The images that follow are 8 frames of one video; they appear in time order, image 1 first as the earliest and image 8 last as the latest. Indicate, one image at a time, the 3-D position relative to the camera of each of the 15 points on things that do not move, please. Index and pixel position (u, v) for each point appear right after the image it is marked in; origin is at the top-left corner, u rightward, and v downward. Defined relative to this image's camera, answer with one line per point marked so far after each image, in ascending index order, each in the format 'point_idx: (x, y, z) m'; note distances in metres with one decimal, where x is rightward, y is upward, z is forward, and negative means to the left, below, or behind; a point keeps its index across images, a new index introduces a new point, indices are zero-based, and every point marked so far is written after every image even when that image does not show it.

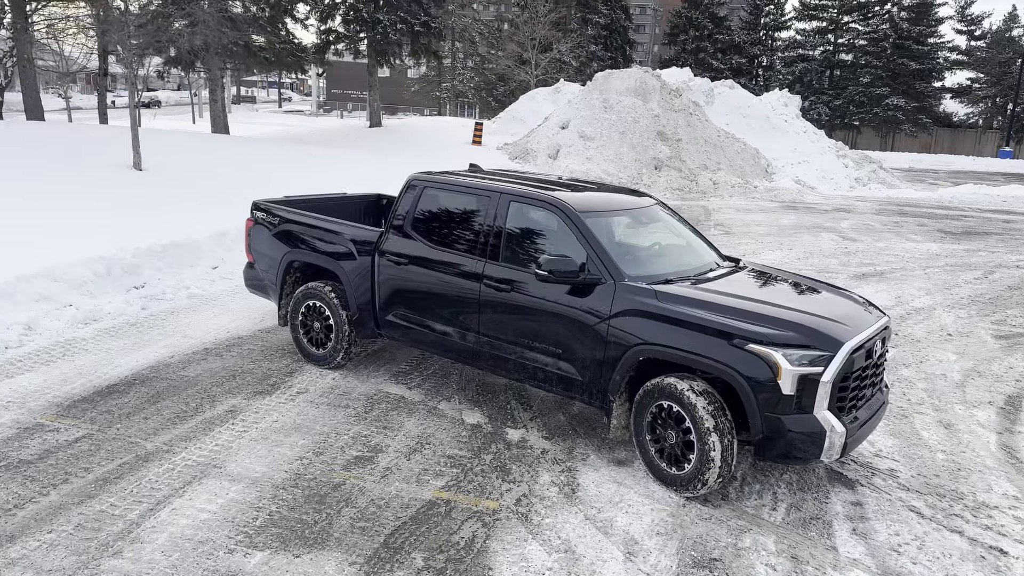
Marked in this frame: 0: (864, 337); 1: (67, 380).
0: (+1.8, -0.3, +4.3) m
1: (-2.9, -0.6, +5.5) m
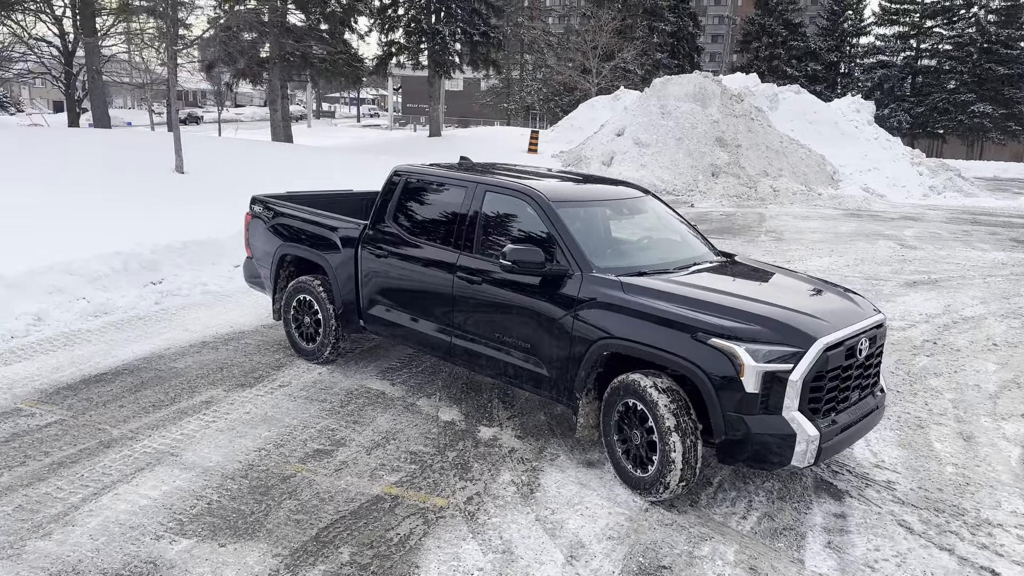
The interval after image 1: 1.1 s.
0: (+1.5, -0.2, +3.9) m
1: (-3.0, -0.5, +5.6) m
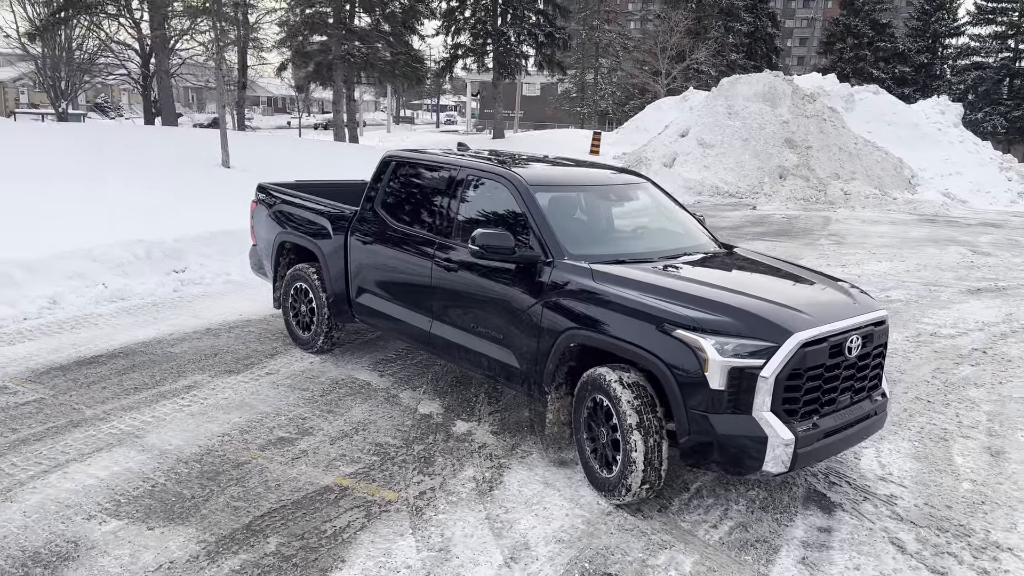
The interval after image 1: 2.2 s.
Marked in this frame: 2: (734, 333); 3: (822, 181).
0: (+1.3, -0.2, +3.6) m
1: (-3.0, -0.4, +5.7) m
2: (+0.9, -0.2, +3.5) m
3: (+6.7, +2.3, +18.4) m
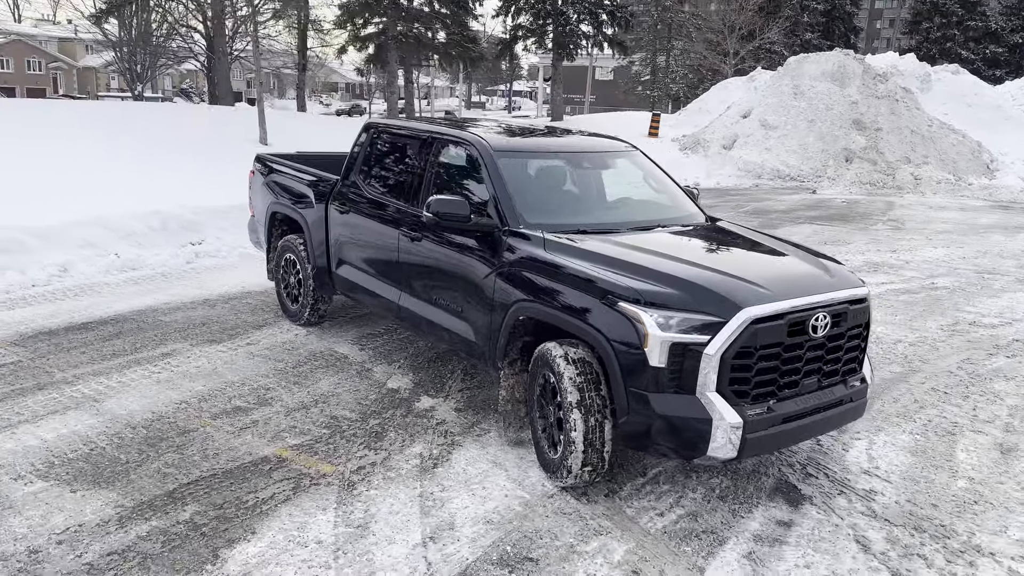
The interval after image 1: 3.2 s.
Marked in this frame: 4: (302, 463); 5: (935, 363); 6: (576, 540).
0: (+1.1, -0.1, +3.3) m
1: (-3.1, -0.2, +5.7) m
2: (+0.6, -0.1, +3.3) m
3: (+7.8, +2.6, +17.5) m
4: (-0.9, -0.8, +3.7) m
5: (+2.9, -0.5, +5.8) m
6: (+0.2, -1.0, +3.3) m
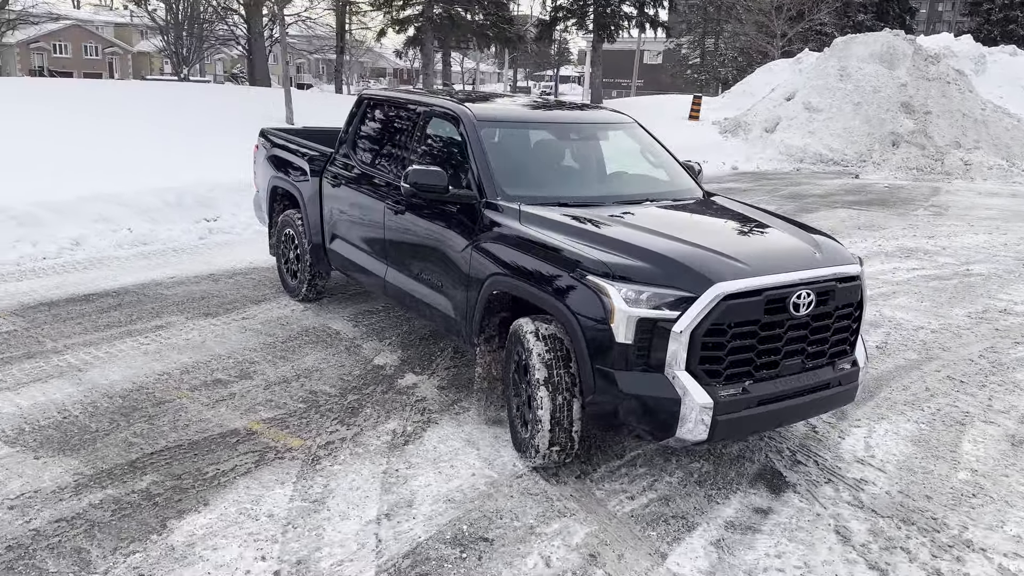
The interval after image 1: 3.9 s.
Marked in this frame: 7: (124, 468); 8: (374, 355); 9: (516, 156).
0: (+0.9, 0.0, +3.1) m
1: (-3.1, 0.0, +5.8) m
2: (+0.5, 0.0, +3.1) m
3: (+8.5, +2.8, +16.9) m
4: (-1.0, -0.6, +3.7) m
5: (+2.9, -0.4, +5.5) m
6: (+0.1, -0.9, +3.1) m
7: (-1.5, -0.7, +3.3) m
8: (-0.8, -0.4, +4.7) m
9: (0.0, +0.6, +4.1) m
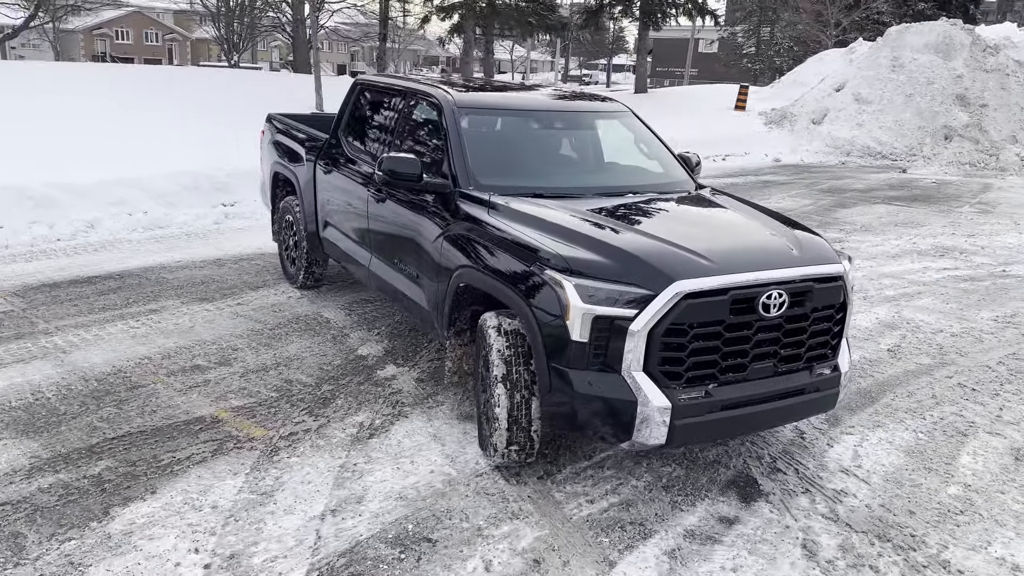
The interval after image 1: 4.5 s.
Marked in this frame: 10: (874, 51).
0: (+0.7, 0.0, +2.9) m
1: (-3.1, +0.1, +5.9) m
2: (+0.3, 0.0, +3.0) m
3: (+9.2, +2.8, +16.2) m
4: (-1.2, -0.6, +3.6) m
5: (+2.8, -0.4, +5.2) m
6: (-0.1, -0.8, +3.0) m
7: (-1.7, -0.6, +3.3) m
8: (-0.8, -0.3, +4.7) m
9: (-0.1, +0.7, +4.0) m
10: (+8.4, +5.5, +19.8) m
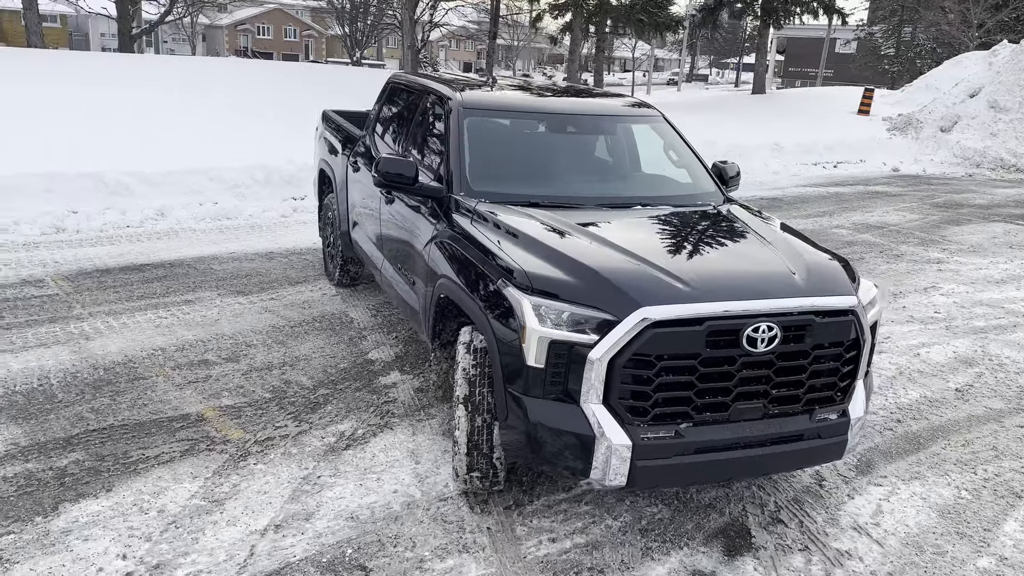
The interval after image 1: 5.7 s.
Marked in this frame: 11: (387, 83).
0: (+0.6, -0.1, +2.6) m
1: (-2.8, +0.2, +6.1) m
2: (+0.2, 0.0, +2.7) m
3: (+11.0, +2.2, +14.6) m
4: (-1.3, -0.6, +3.6) m
5: (+3.0, -0.6, +4.6) m
6: (-0.3, -0.9, +2.8) m
7: (-1.8, -0.6, +3.4) m
8: (-0.8, -0.3, +4.6) m
9: (0.0, +0.6, +3.8) m
10: (+10.9, +5.0, +18.2) m
11: (-0.7, +1.2, +5.1) m
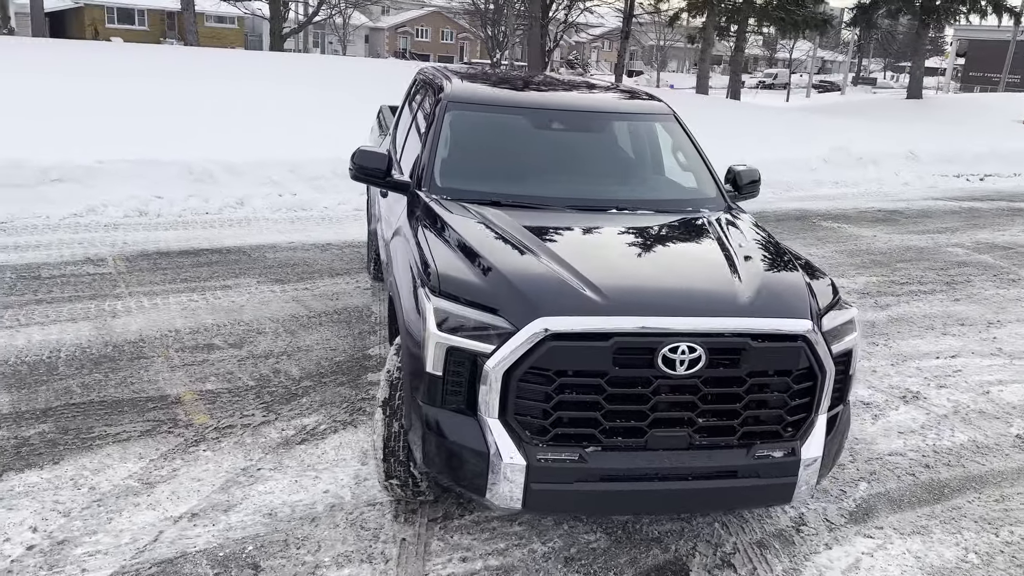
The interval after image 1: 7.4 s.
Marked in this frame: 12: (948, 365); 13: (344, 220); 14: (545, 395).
0: (+0.3, -0.1, +2.4) m
1: (-2.4, +0.4, +6.4) m
2: (-0.1, 0.0, +2.5) m
3: (+12.7, +1.5, +12.3) m
4: (-1.4, -0.5, +3.7) m
5: (+2.9, -0.8, +3.9) m
6: (-0.6, -0.9, +2.7) m
7: (-2.0, -0.5, +3.5) m
8: (-0.7, -0.3, +4.5) m
9: (-0.1, +0.6, +3.6) m
10: (+13.4, +4.3, +15.9) m
11: (-0.5, +1.3, +5.1) m
12: (+2.6, -0.5, +5.0) m
13: (-1.5, +0.6, +7.3) m
14: (+0.1, -0.3, +2.4) m
